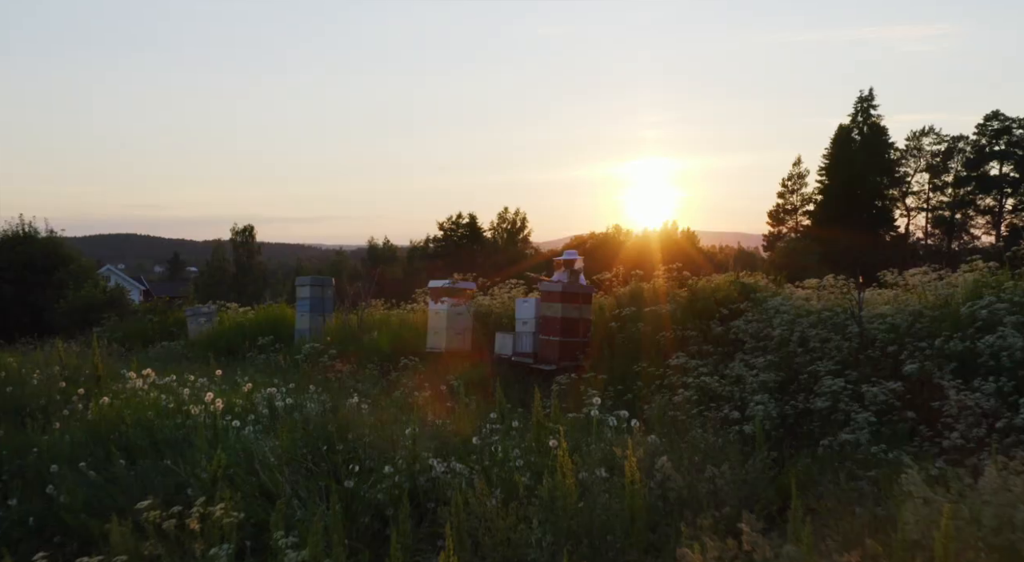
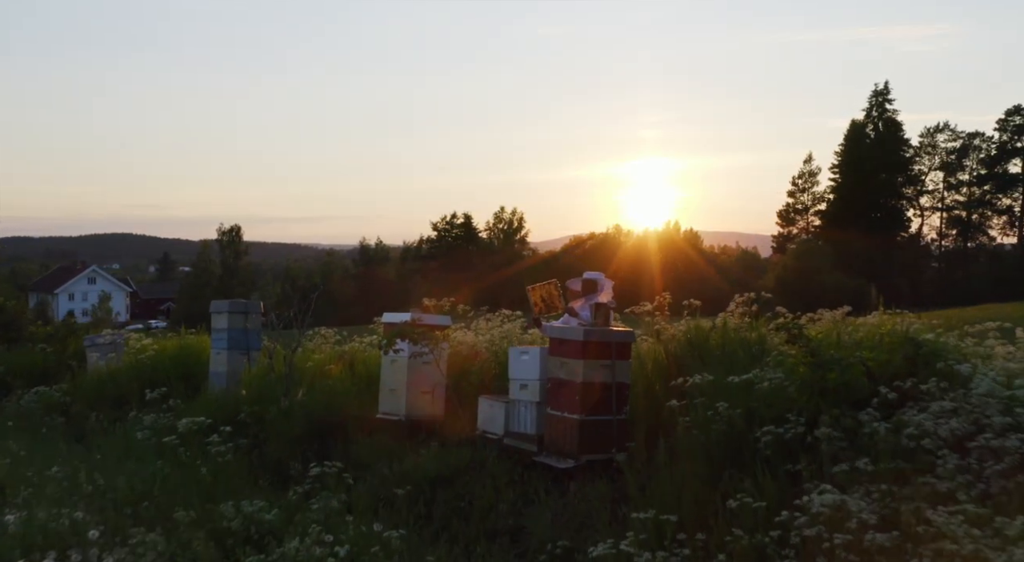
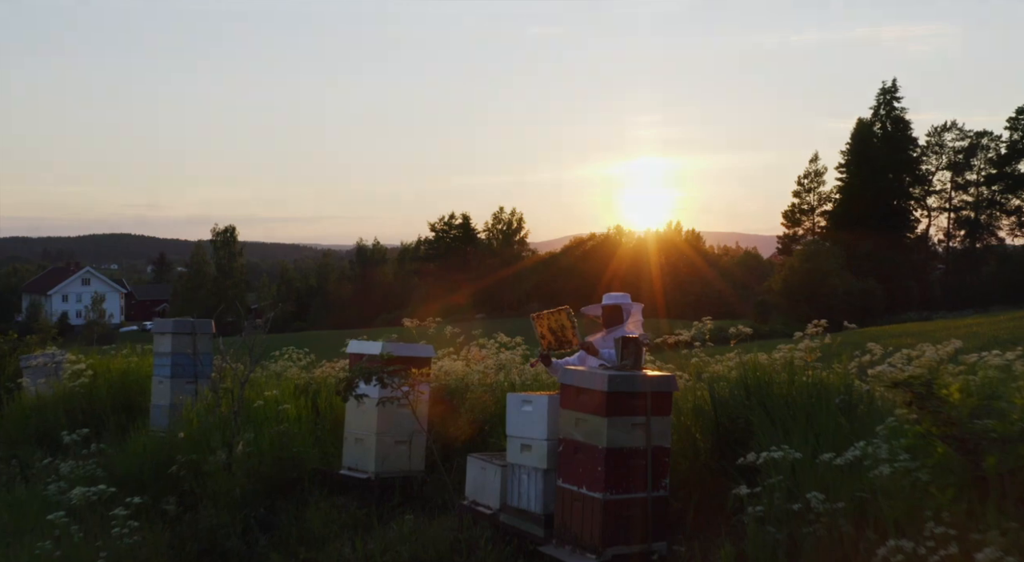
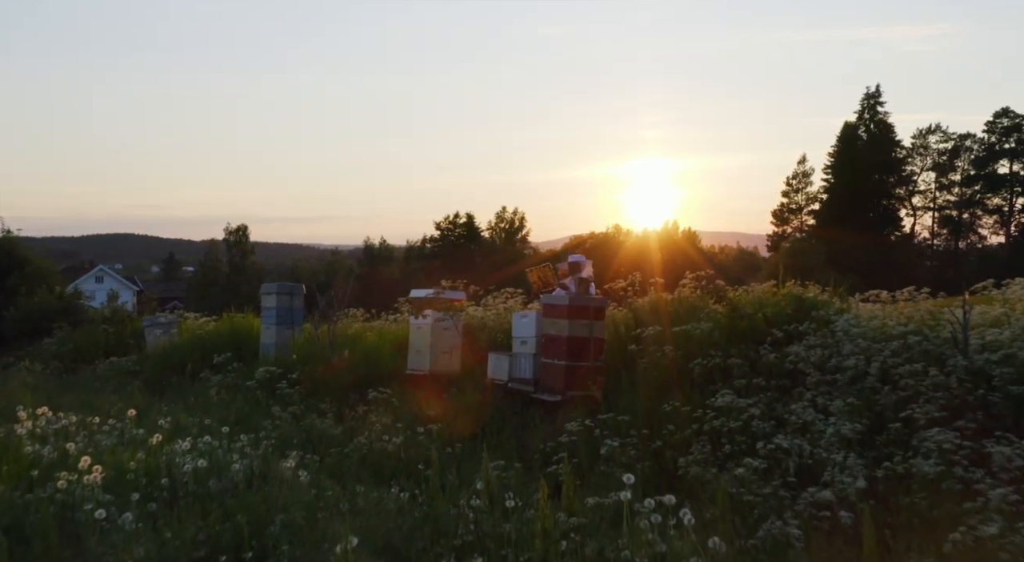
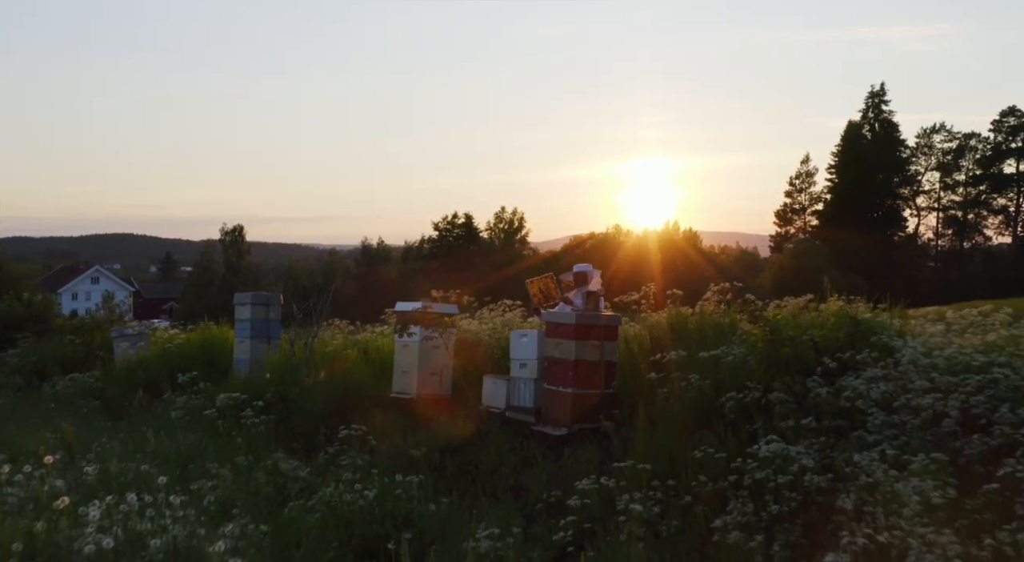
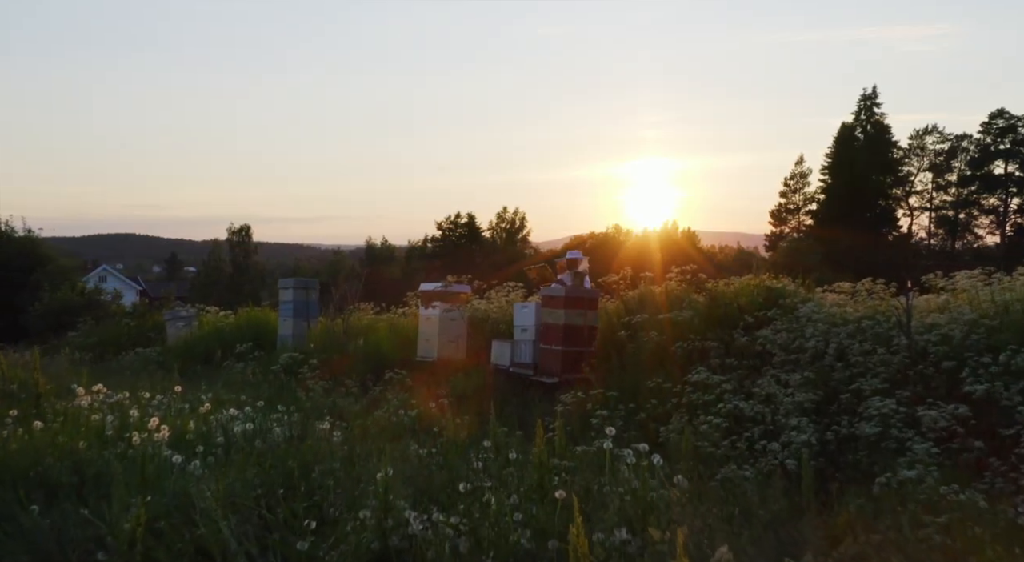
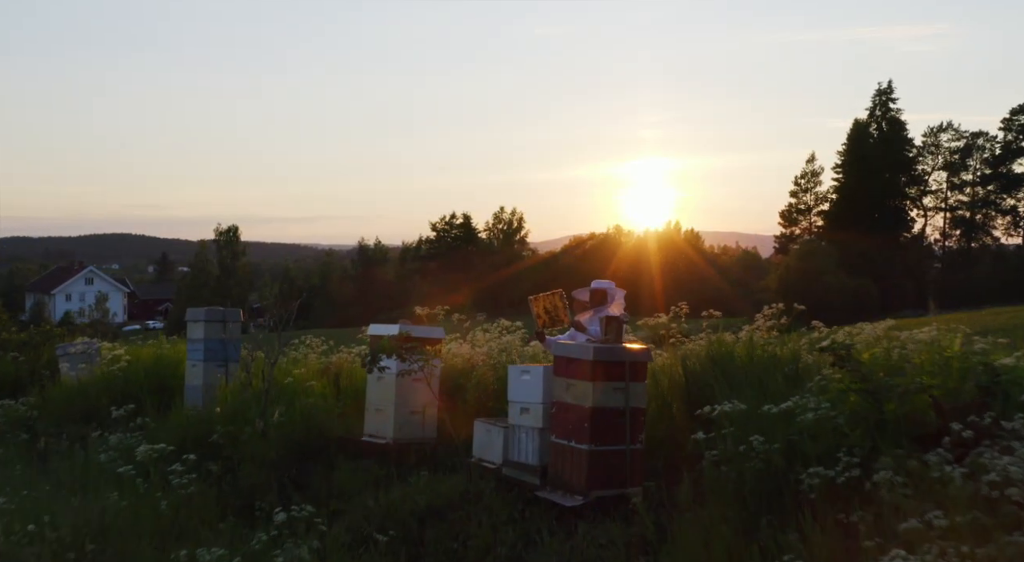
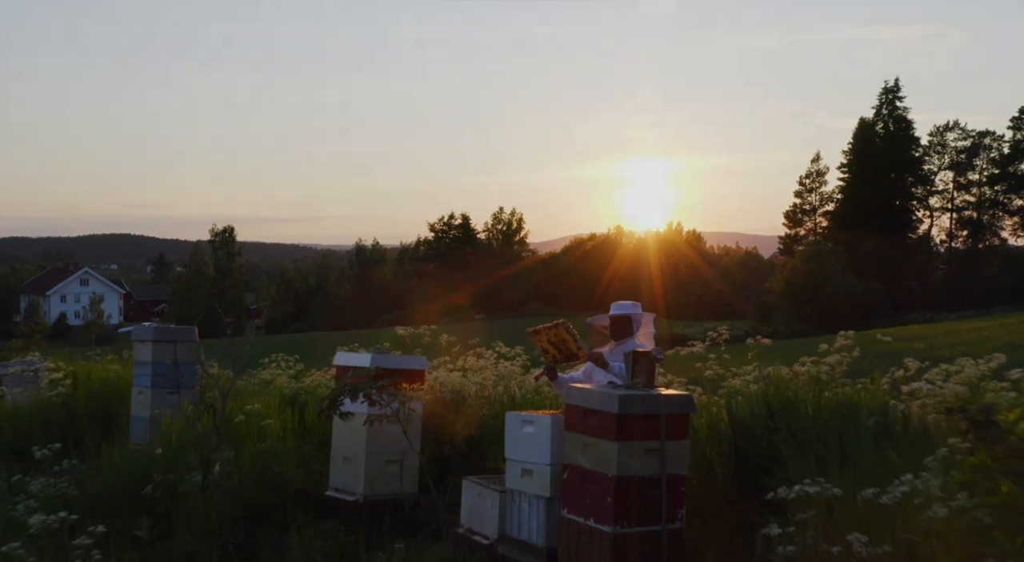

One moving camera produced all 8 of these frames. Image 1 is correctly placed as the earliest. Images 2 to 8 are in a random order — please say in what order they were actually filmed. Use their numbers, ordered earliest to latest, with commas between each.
6, 4, 5, 2, 7, 3, 8
